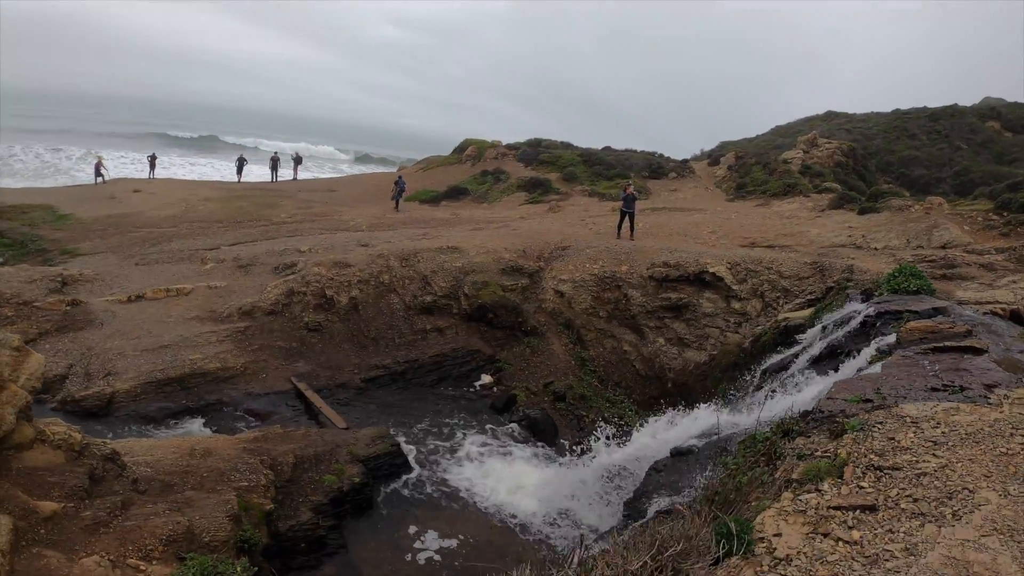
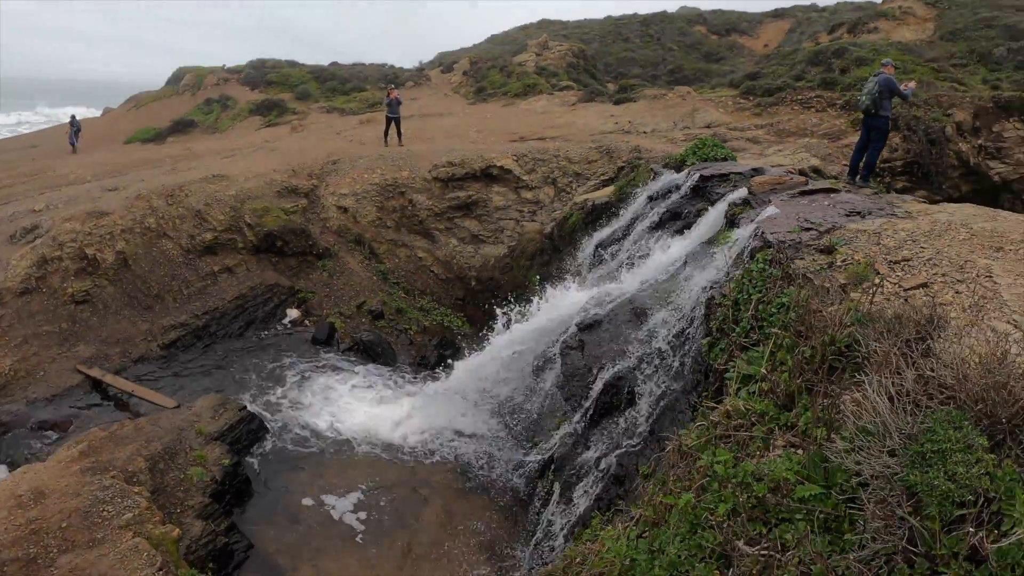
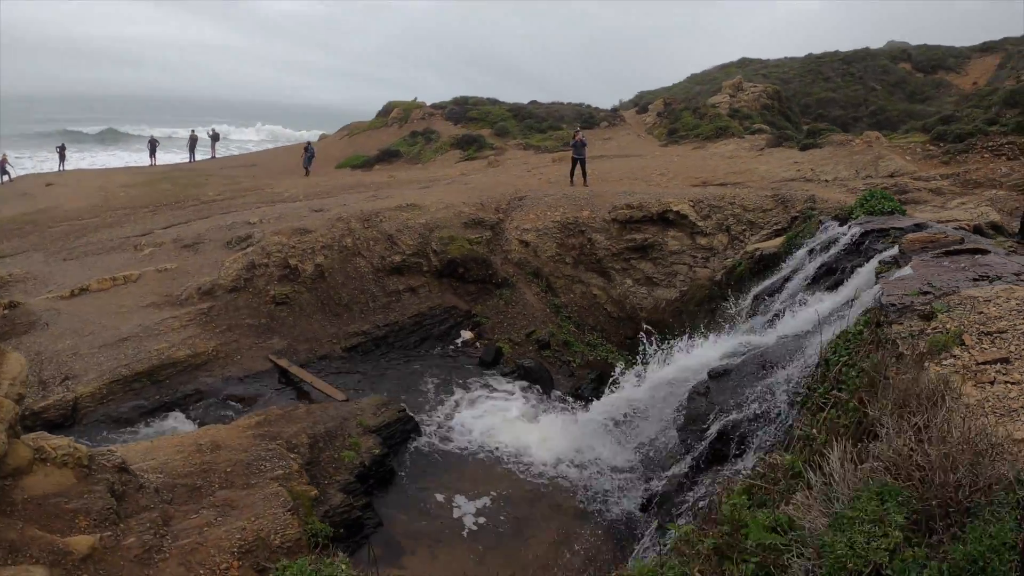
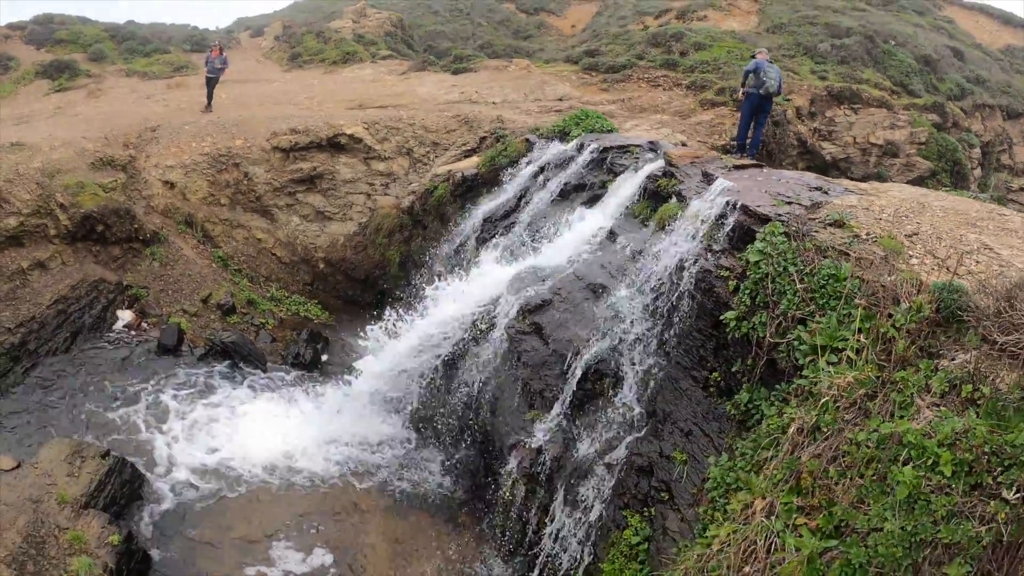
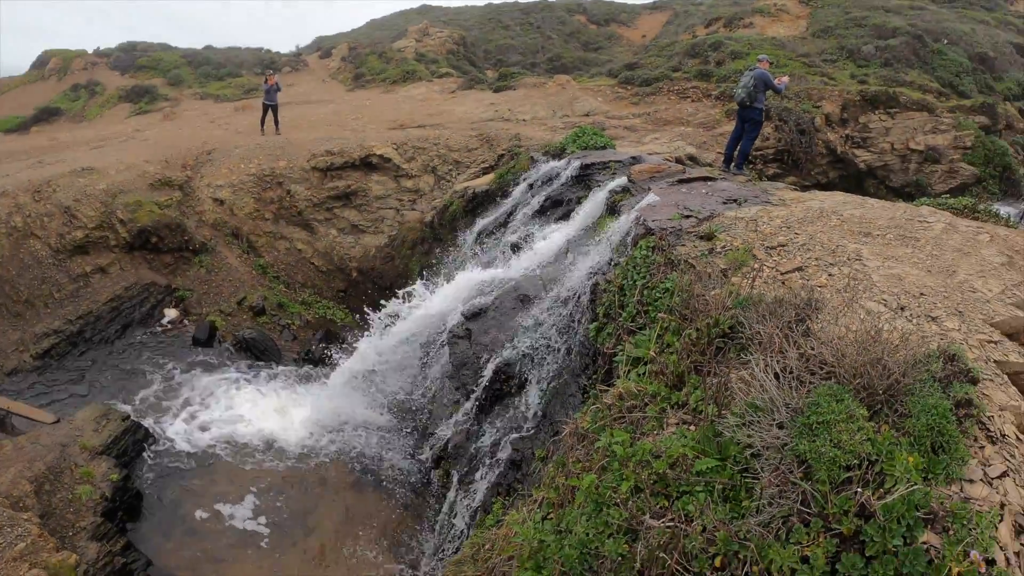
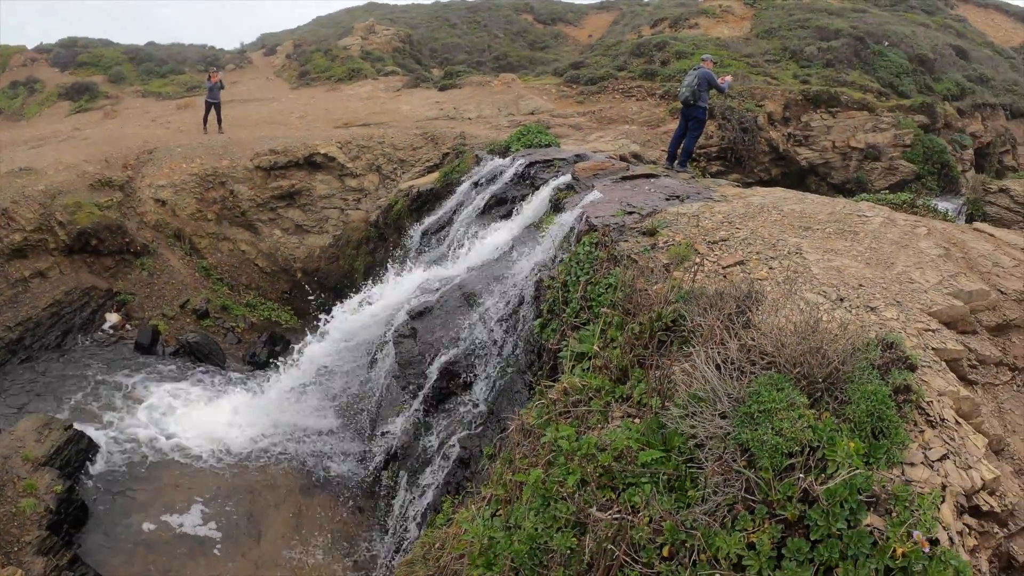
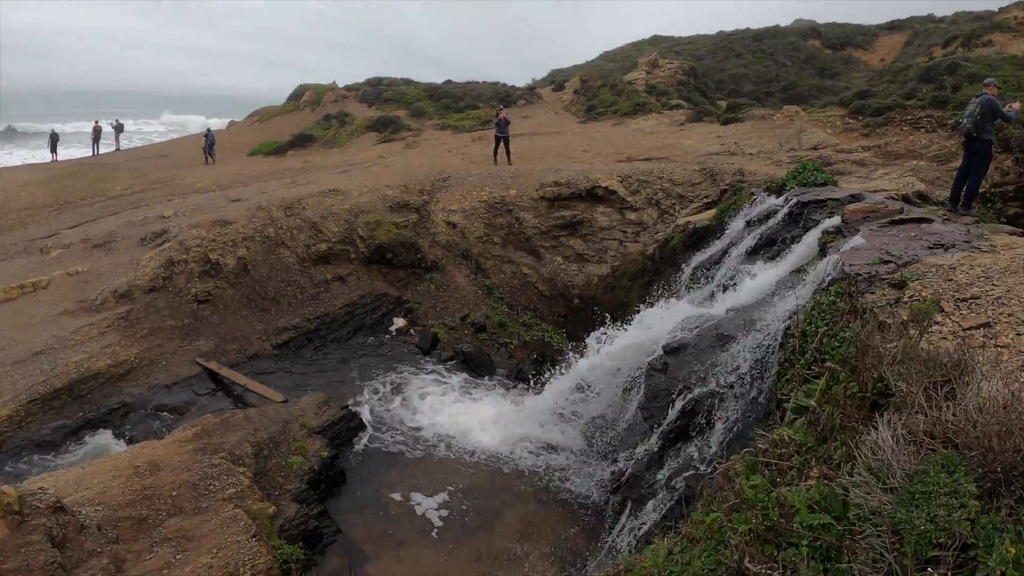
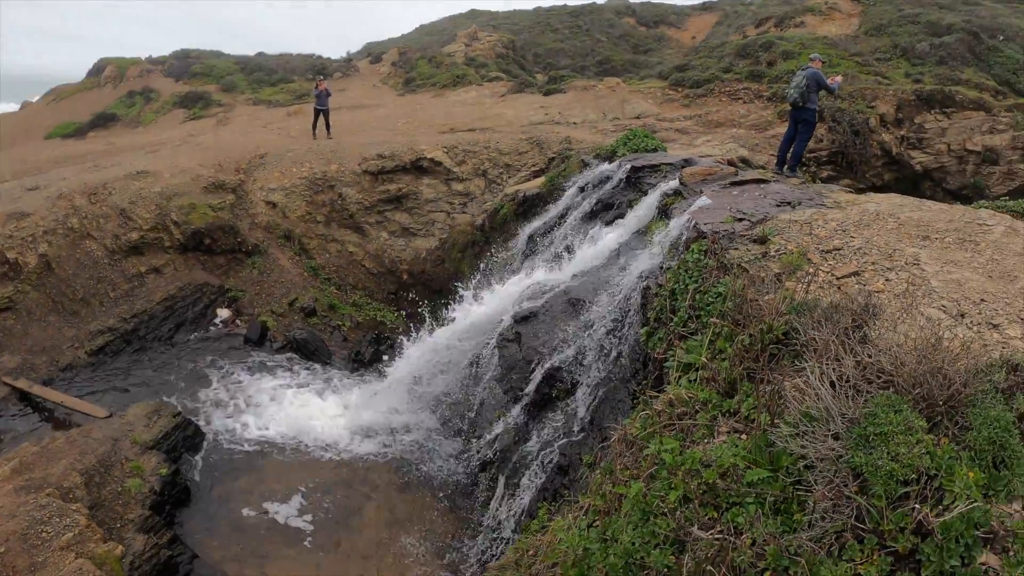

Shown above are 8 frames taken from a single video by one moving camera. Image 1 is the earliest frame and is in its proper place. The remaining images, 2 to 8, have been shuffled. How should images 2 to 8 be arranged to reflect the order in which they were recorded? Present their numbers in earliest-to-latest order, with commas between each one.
3, 7, 2, 8, 5, 6, 4
